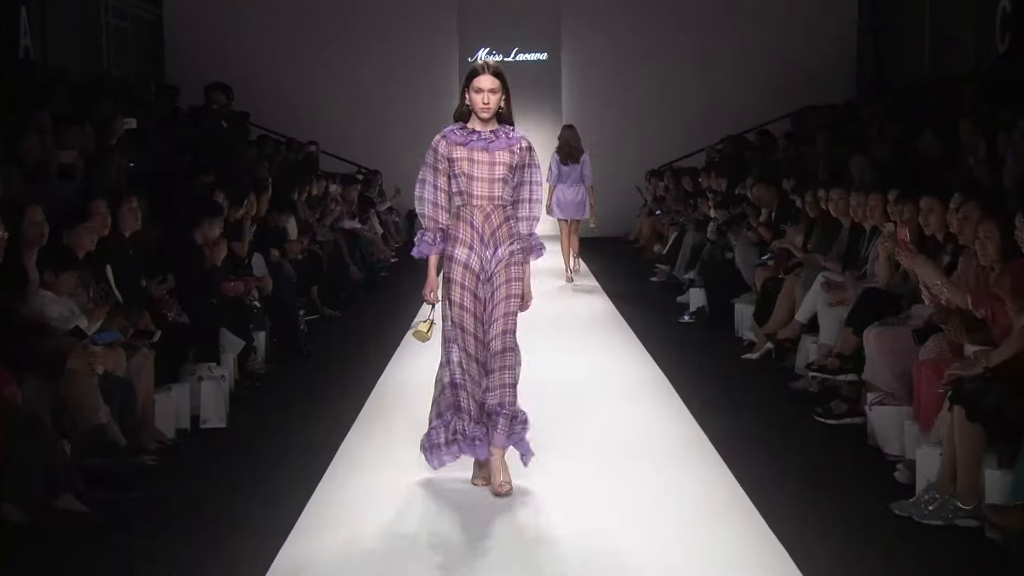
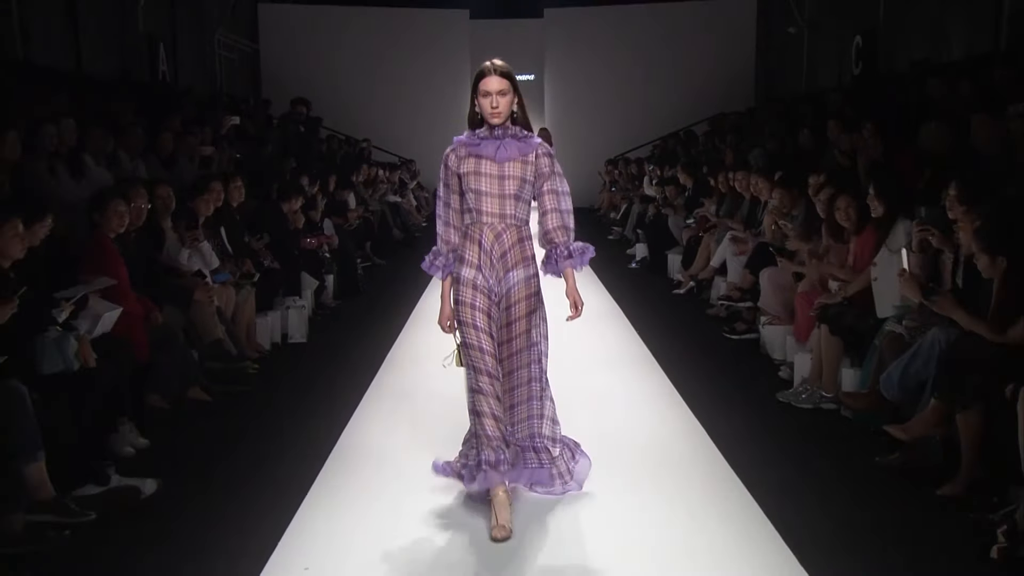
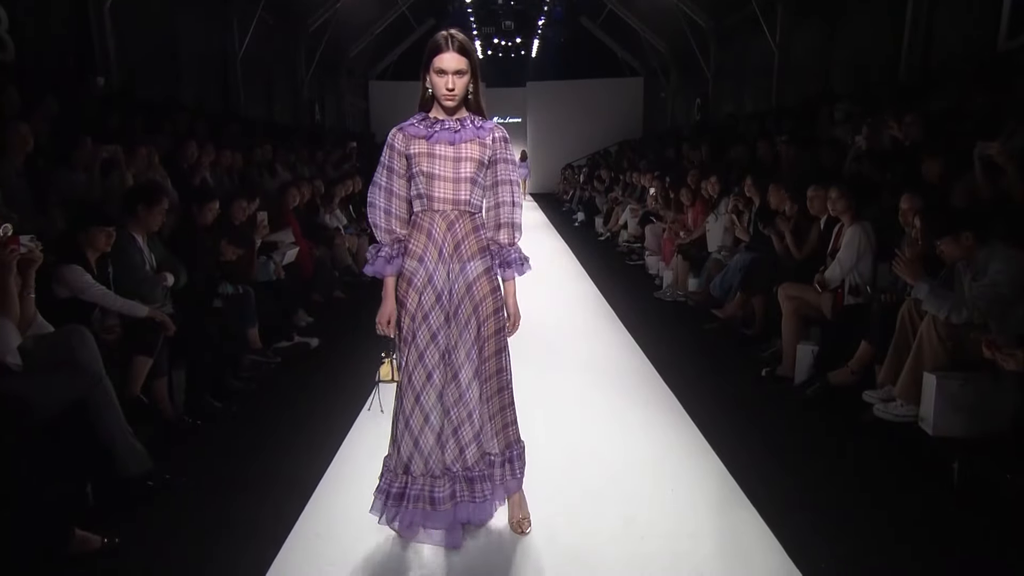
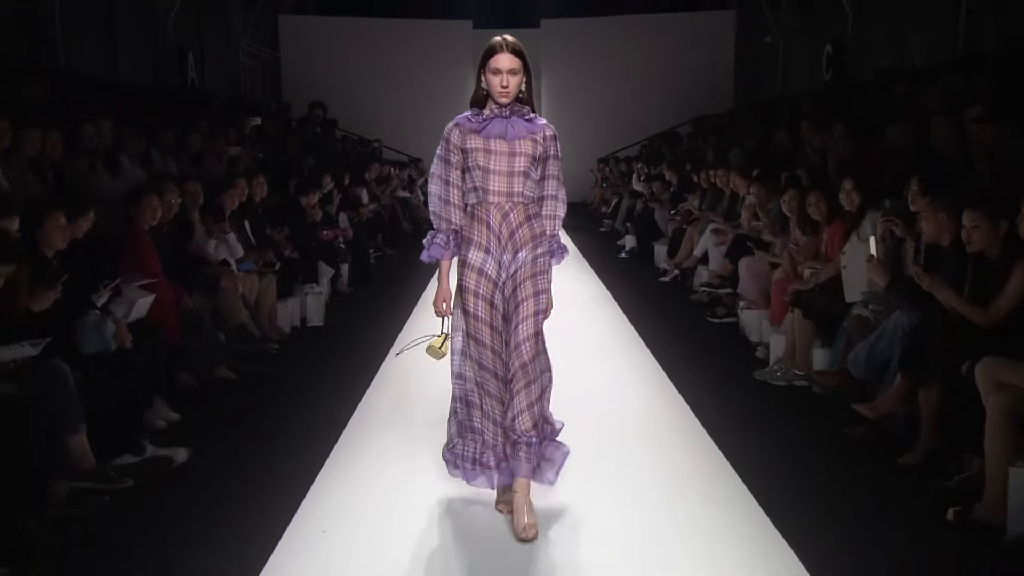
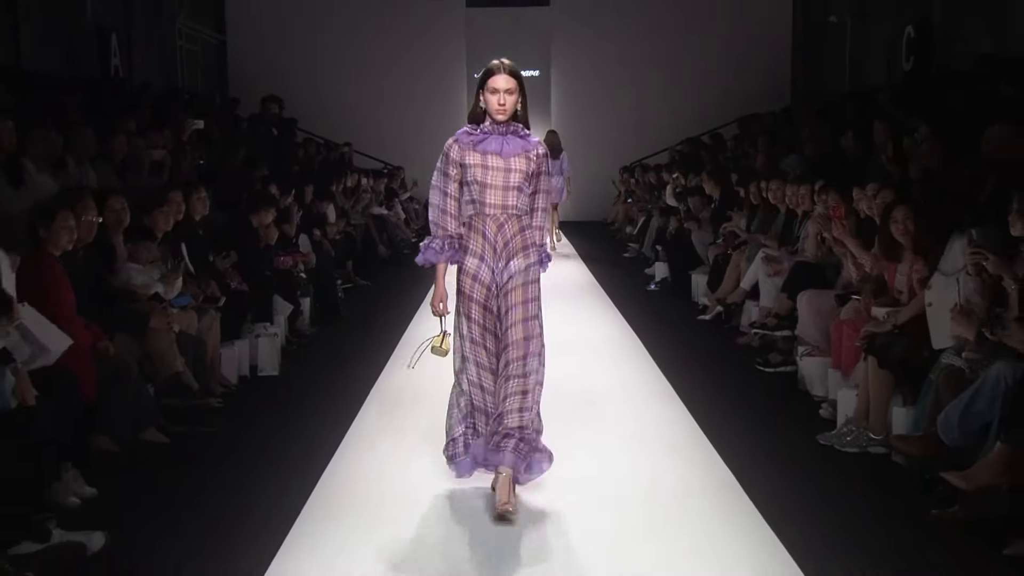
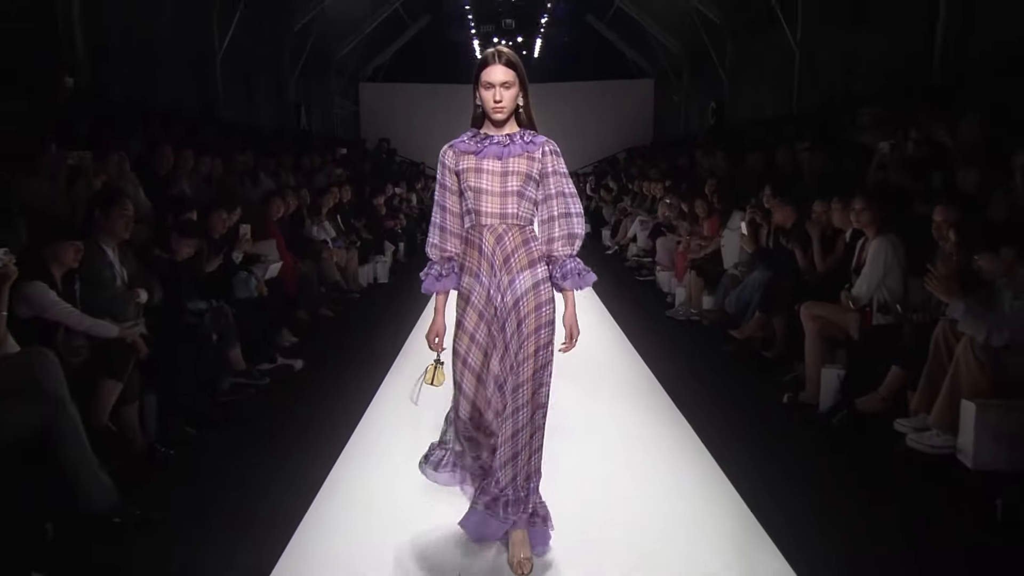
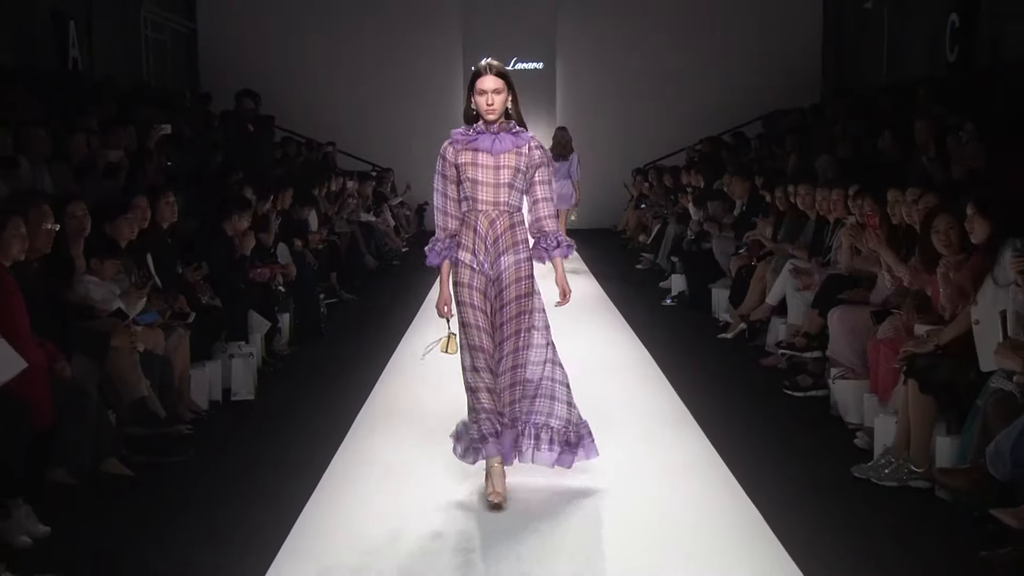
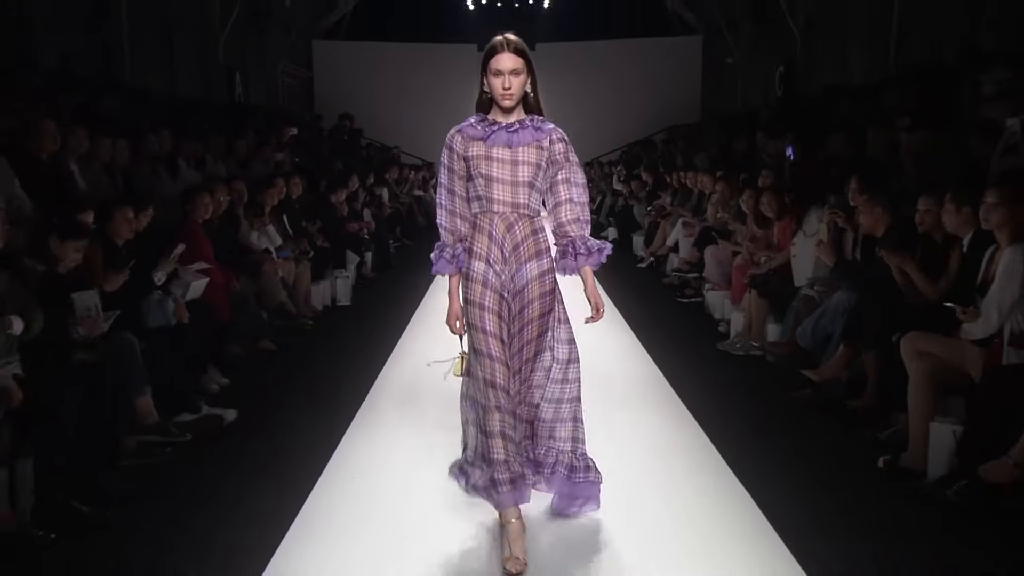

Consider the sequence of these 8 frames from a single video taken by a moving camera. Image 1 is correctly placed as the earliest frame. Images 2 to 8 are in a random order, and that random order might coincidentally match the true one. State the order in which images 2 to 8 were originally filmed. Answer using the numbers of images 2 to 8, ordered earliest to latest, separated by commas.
7, 5, 2, 4, 8, 6, 3
